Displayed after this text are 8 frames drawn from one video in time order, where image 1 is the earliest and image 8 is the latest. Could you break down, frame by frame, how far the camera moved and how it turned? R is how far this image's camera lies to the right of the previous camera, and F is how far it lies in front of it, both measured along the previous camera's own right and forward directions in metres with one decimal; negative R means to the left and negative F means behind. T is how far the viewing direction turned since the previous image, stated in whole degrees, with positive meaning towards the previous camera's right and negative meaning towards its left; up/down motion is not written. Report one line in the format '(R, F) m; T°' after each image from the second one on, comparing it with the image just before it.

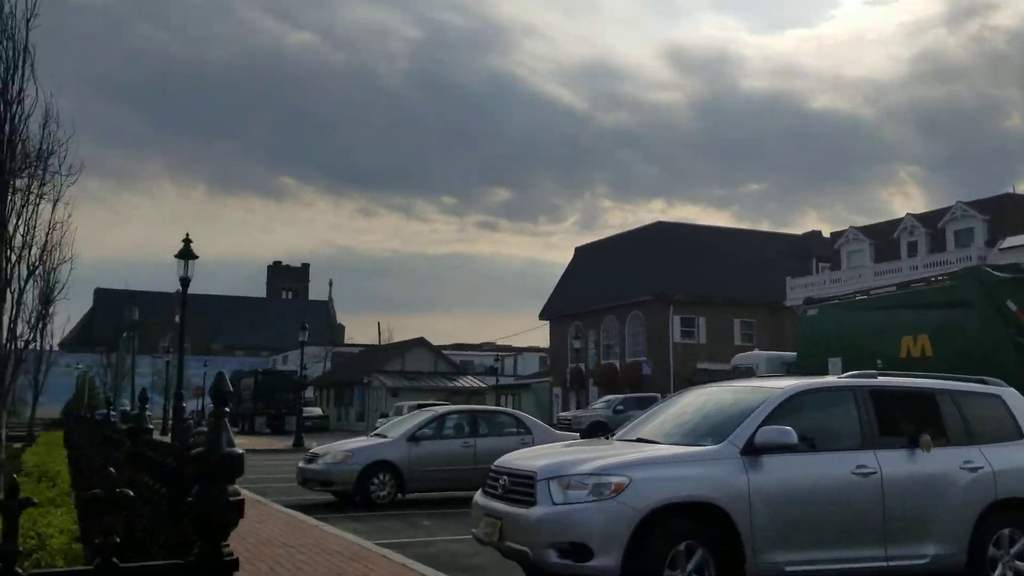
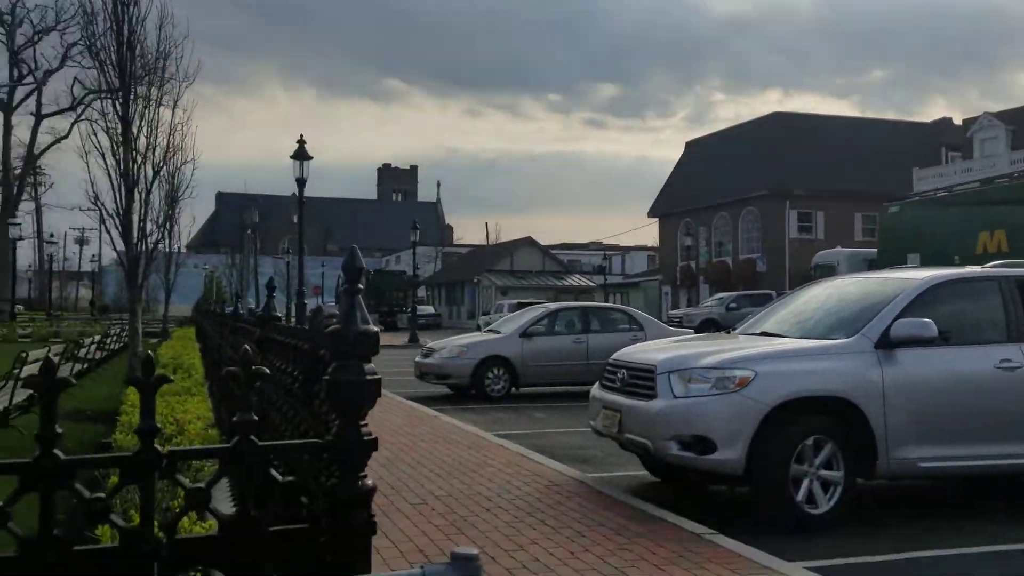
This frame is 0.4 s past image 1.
(-0.1, +0.2) m; -7°
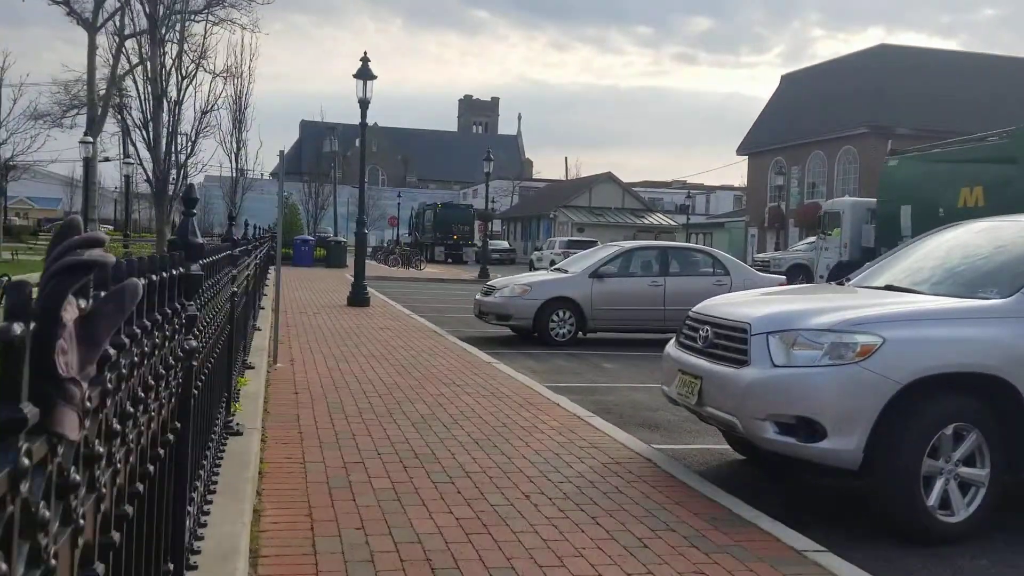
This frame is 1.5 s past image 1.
(+0.1, +1.3) m; -5°
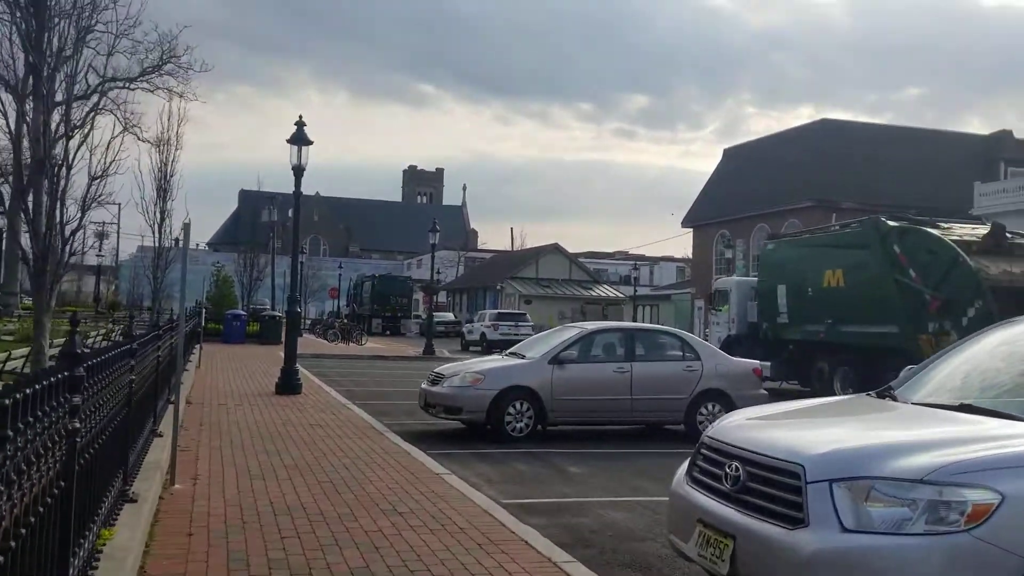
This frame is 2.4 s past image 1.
(-0.1, +1.5) m; +4°
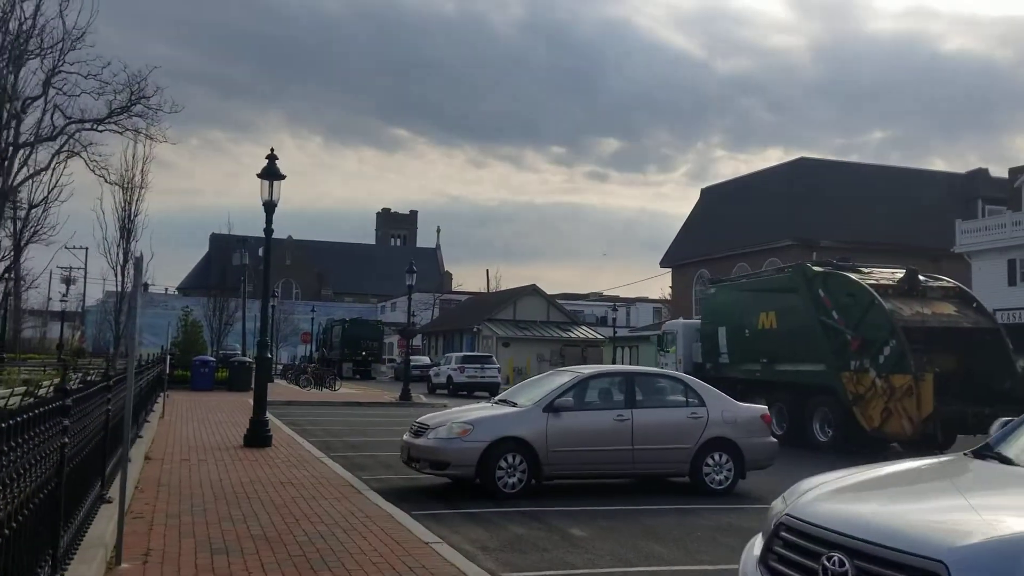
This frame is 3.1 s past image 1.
(-0.2, +1.0) m; +2°
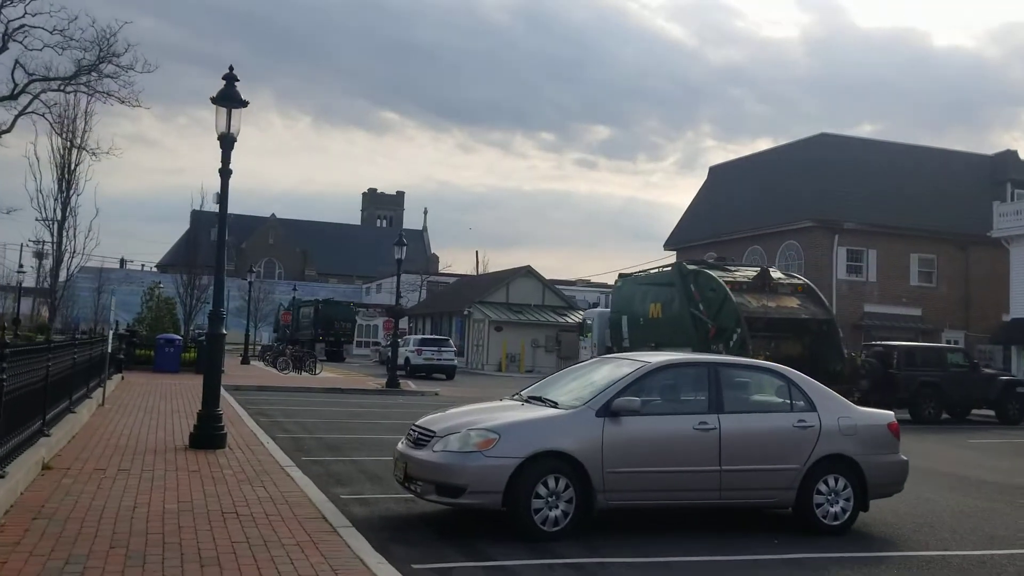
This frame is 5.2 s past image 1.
(-0.5, +3.4) m; +1°
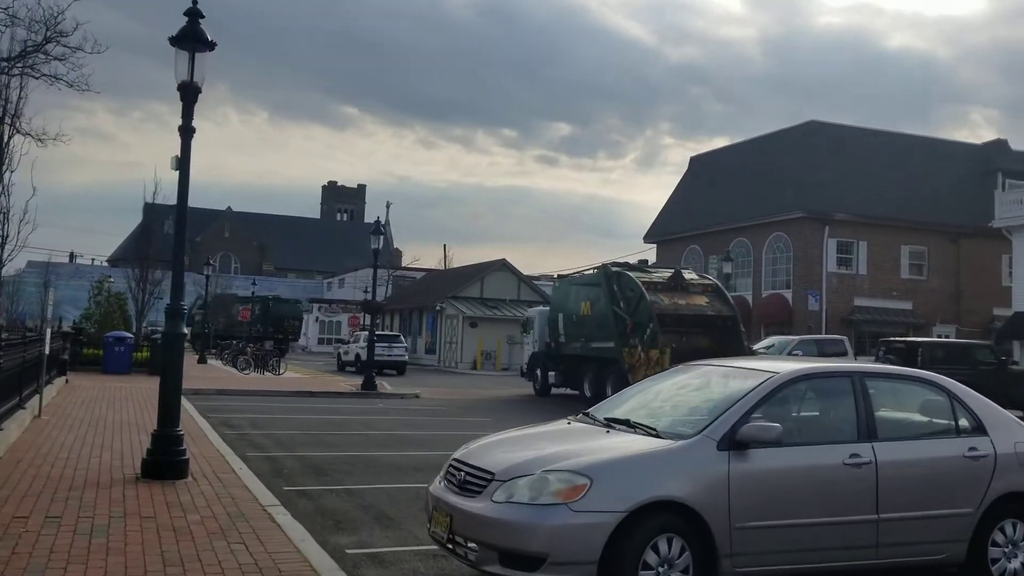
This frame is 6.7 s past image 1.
(-0.8, +2.3) m; +3°
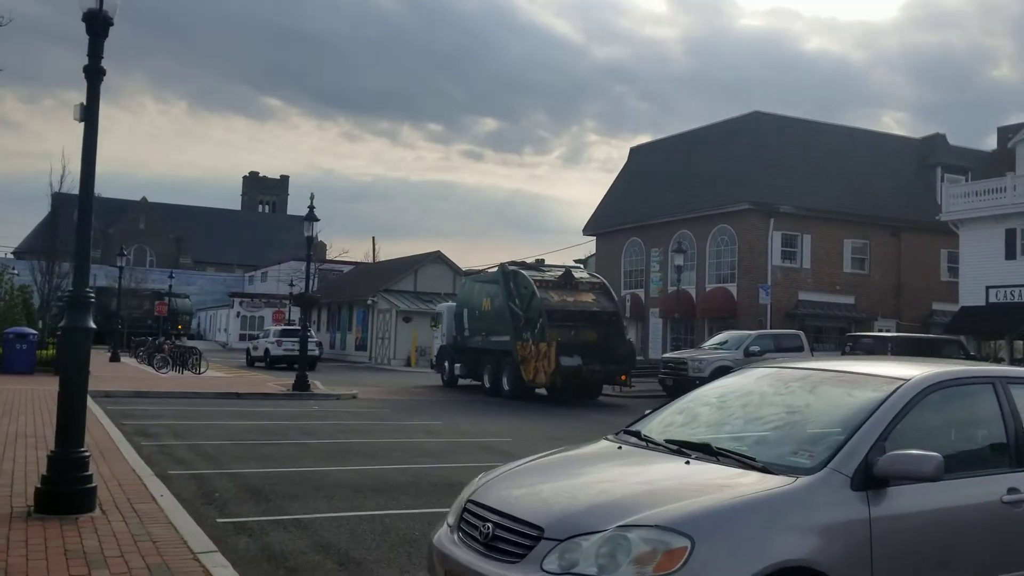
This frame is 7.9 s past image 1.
(-0.6, +1.8) m; +5°
